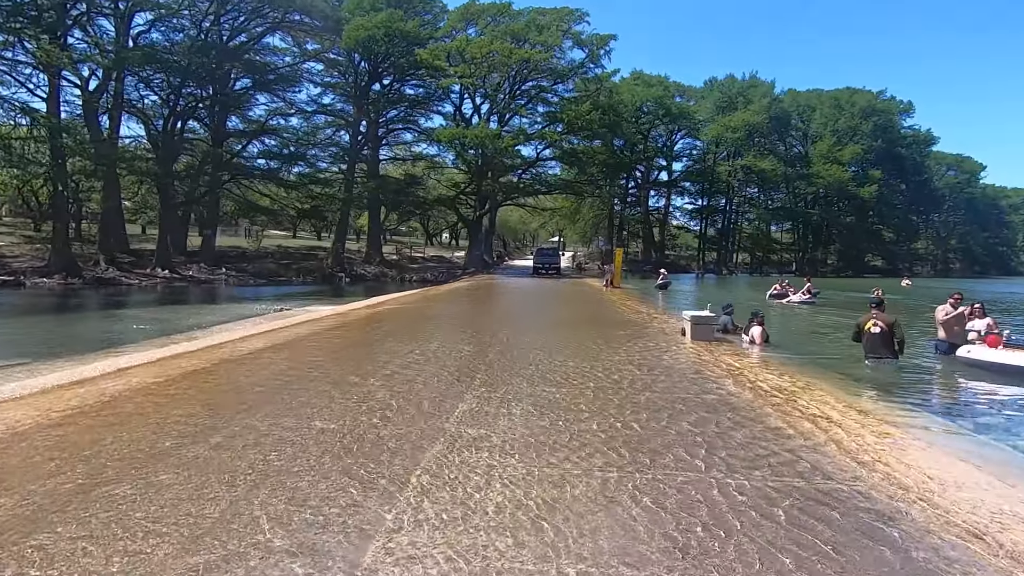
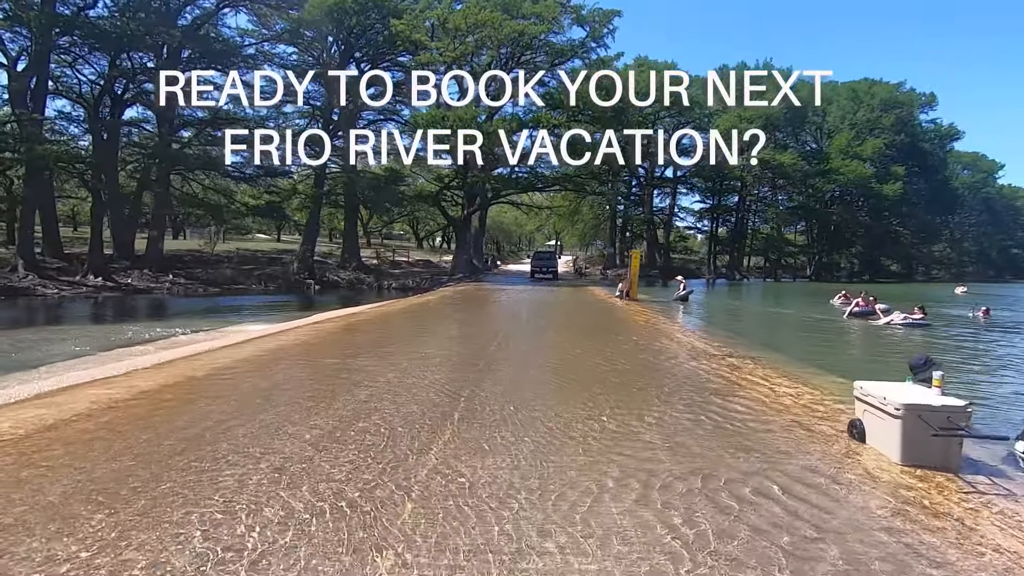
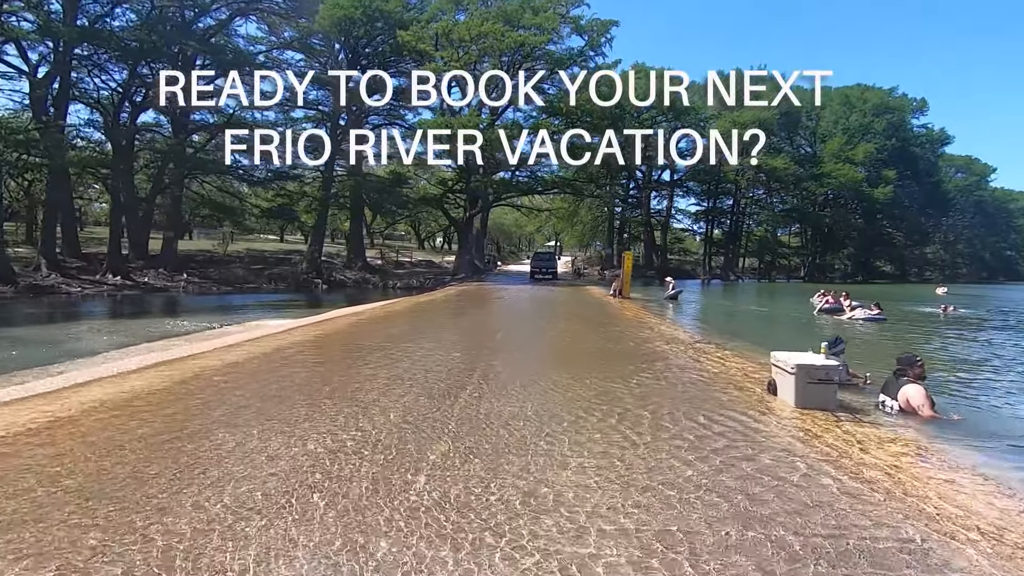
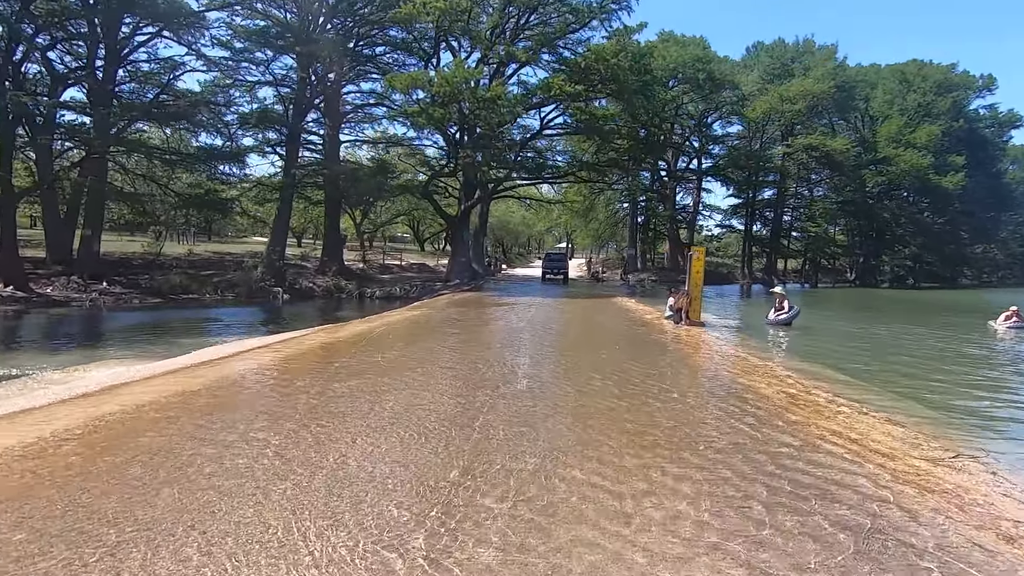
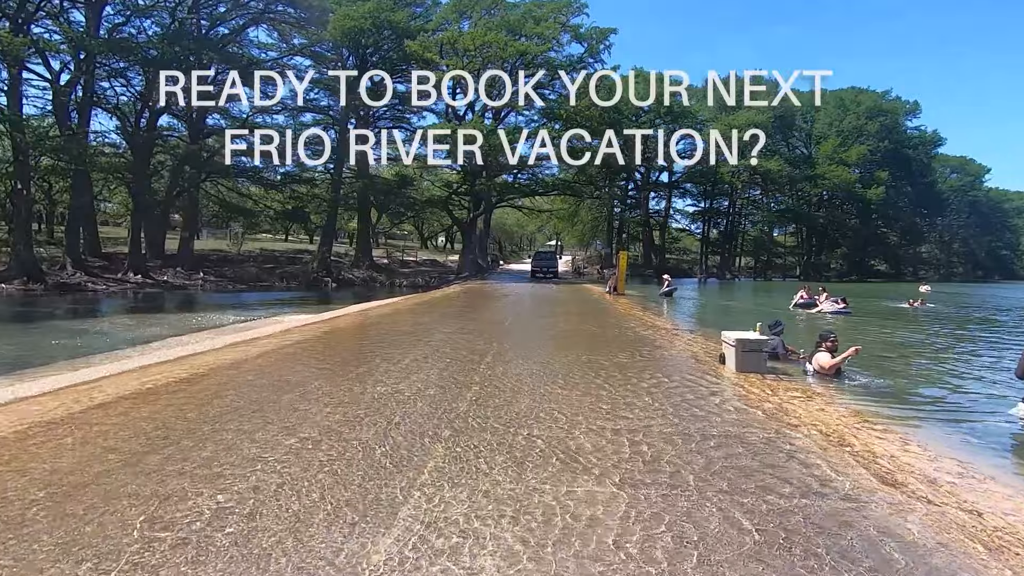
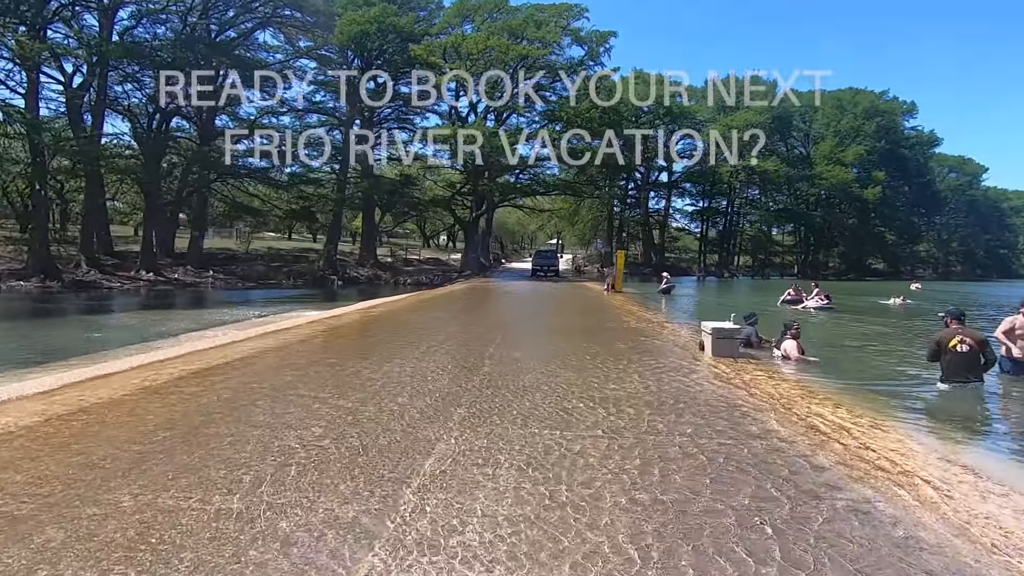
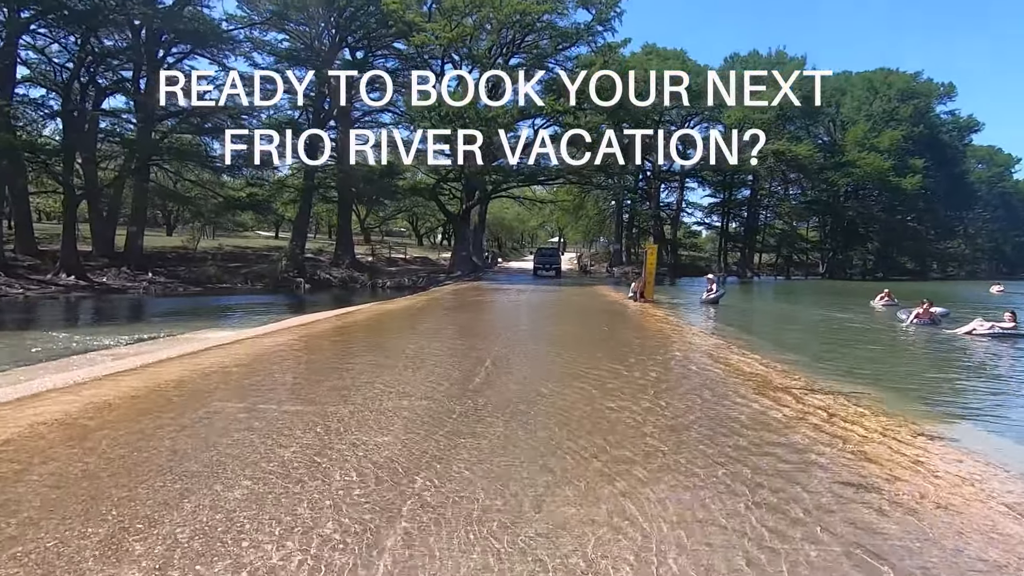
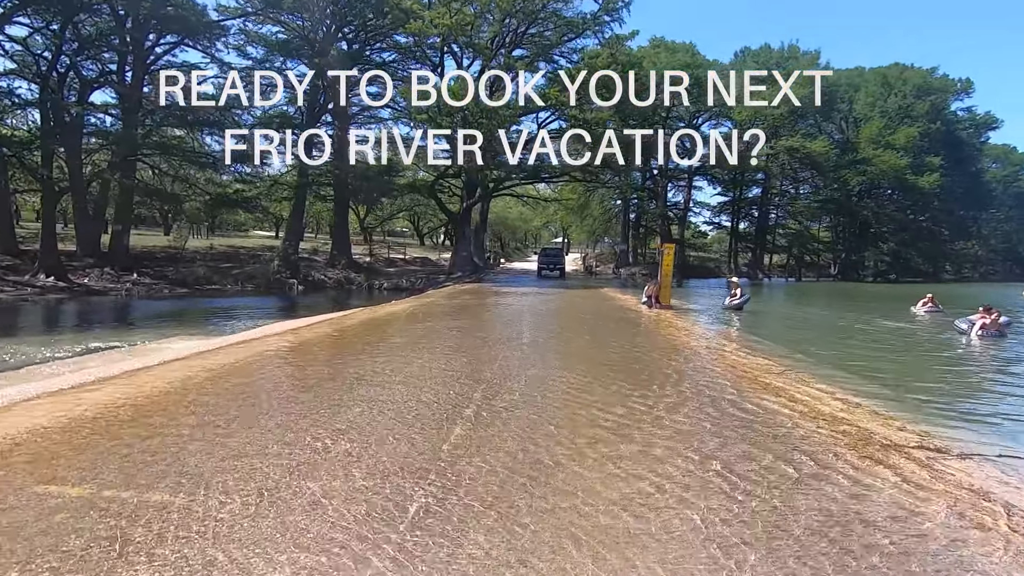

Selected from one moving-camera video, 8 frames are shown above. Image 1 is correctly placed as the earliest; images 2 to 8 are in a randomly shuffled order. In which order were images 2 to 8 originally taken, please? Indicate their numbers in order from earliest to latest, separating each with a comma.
6, 5, 3, 2, 7, 8, 4
